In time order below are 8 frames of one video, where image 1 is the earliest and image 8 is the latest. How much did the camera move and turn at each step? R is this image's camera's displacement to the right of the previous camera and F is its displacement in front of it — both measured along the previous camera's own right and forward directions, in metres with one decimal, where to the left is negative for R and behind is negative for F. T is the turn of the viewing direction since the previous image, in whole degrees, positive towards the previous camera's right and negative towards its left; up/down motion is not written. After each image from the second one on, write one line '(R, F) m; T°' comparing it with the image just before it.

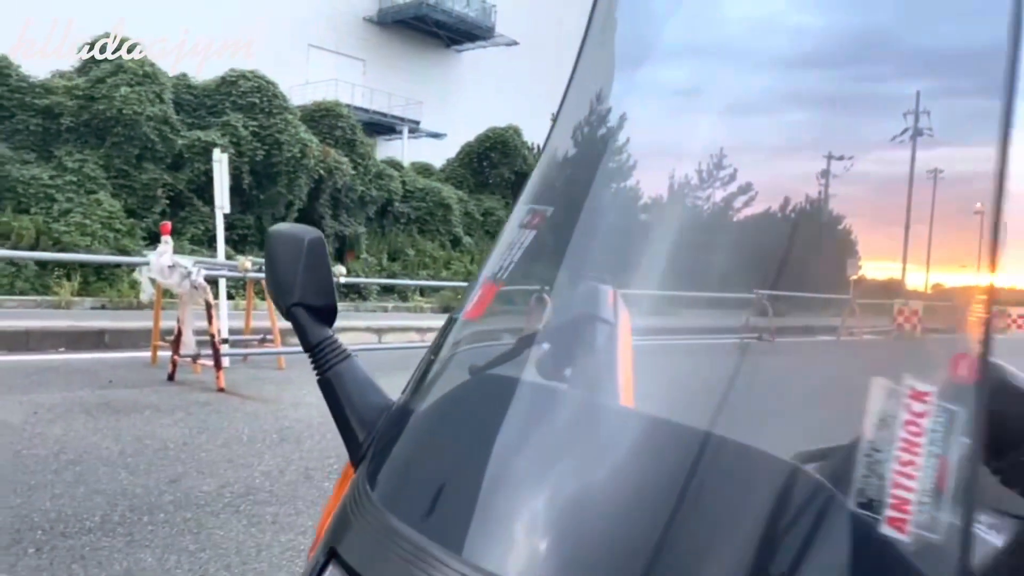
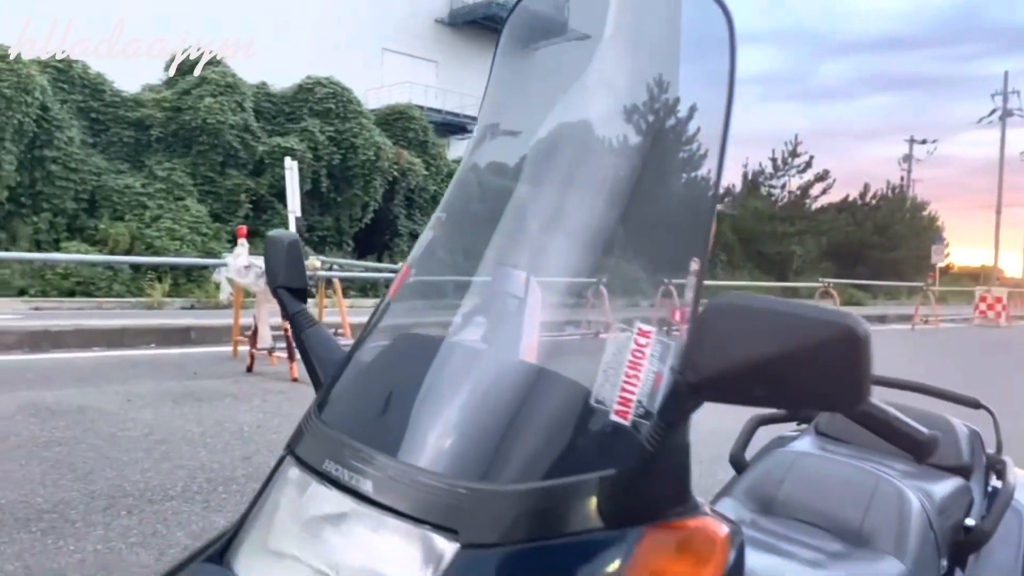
(+0.2, -0.3) m; -5°
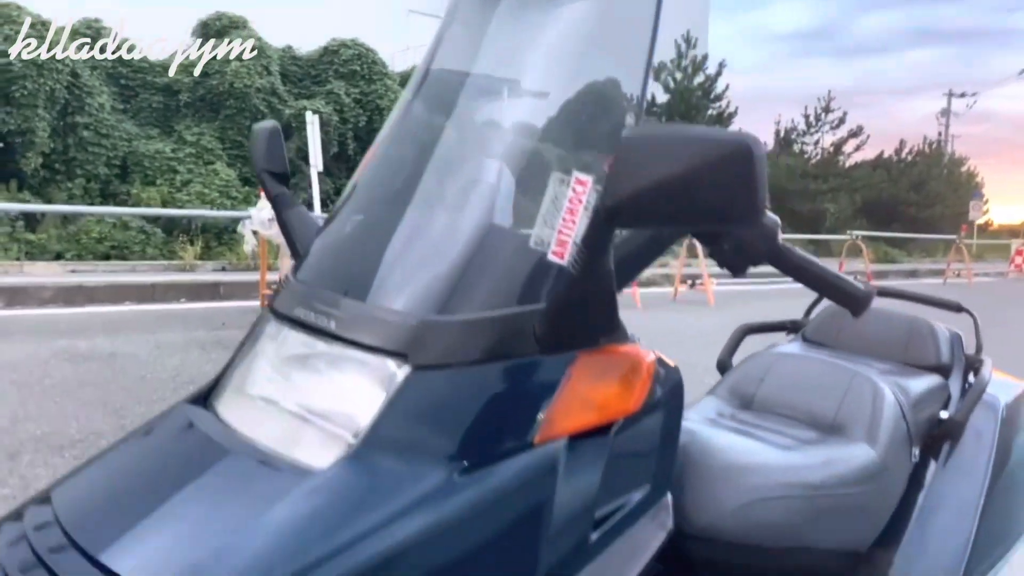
(+0.1, -0.1) m; -2°
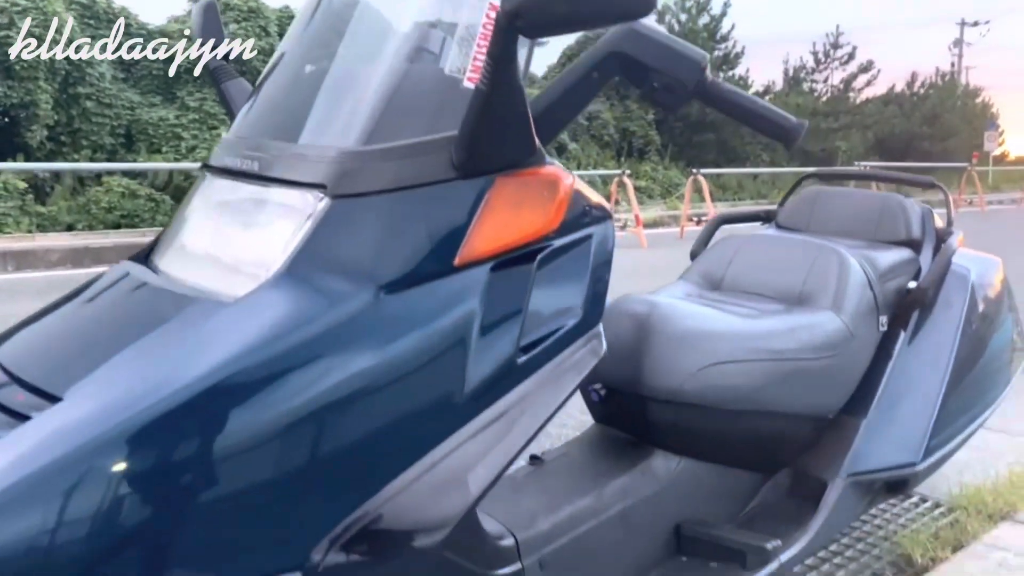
(+0.1, 0.0) m; -1°
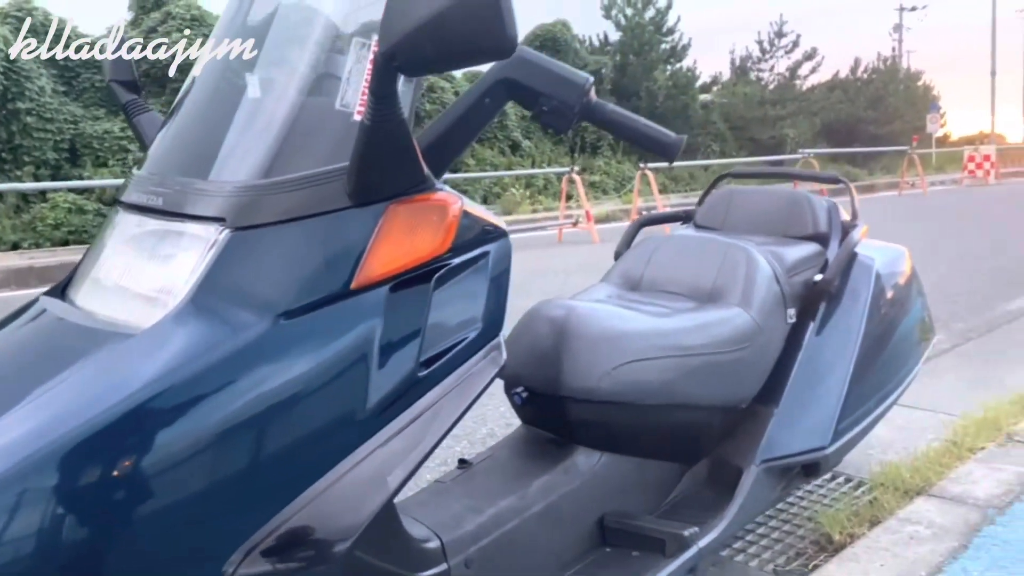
(+0.1, -0.1) m; +3°
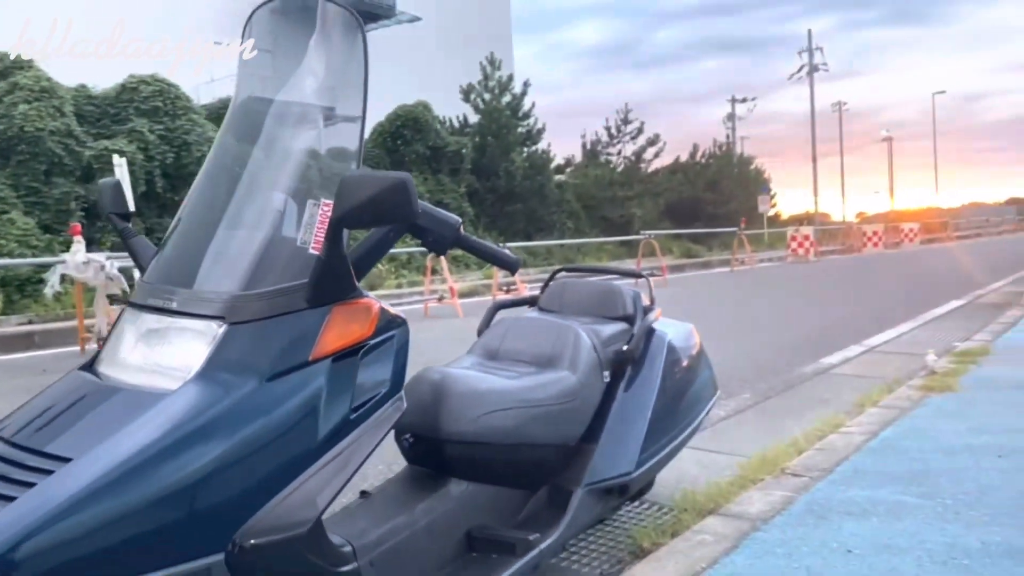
(-0.1, -0.6) m; +9°
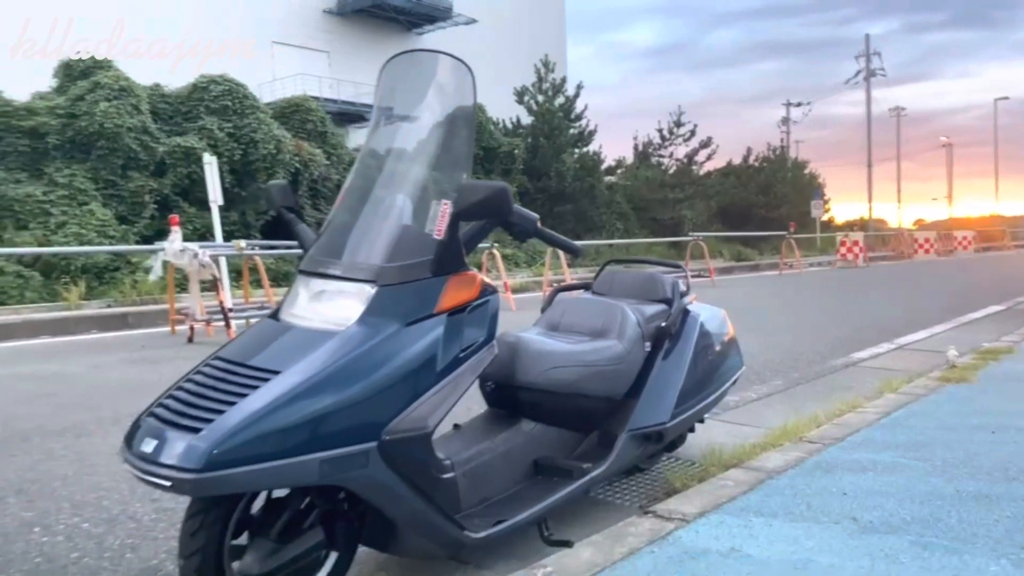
(0.0, -0.6) m; -3°
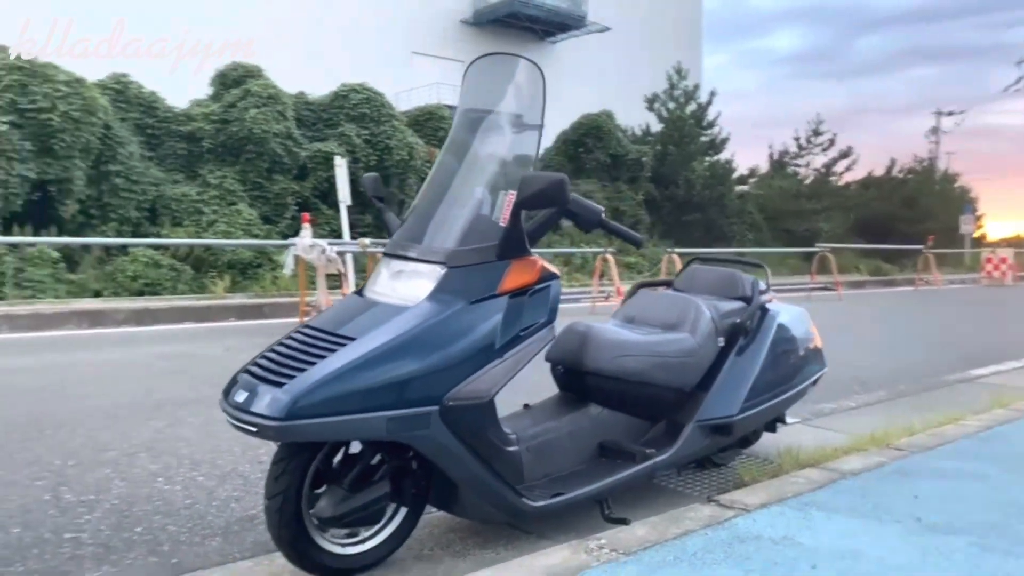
(+0.2, -0.2) m; -8°
